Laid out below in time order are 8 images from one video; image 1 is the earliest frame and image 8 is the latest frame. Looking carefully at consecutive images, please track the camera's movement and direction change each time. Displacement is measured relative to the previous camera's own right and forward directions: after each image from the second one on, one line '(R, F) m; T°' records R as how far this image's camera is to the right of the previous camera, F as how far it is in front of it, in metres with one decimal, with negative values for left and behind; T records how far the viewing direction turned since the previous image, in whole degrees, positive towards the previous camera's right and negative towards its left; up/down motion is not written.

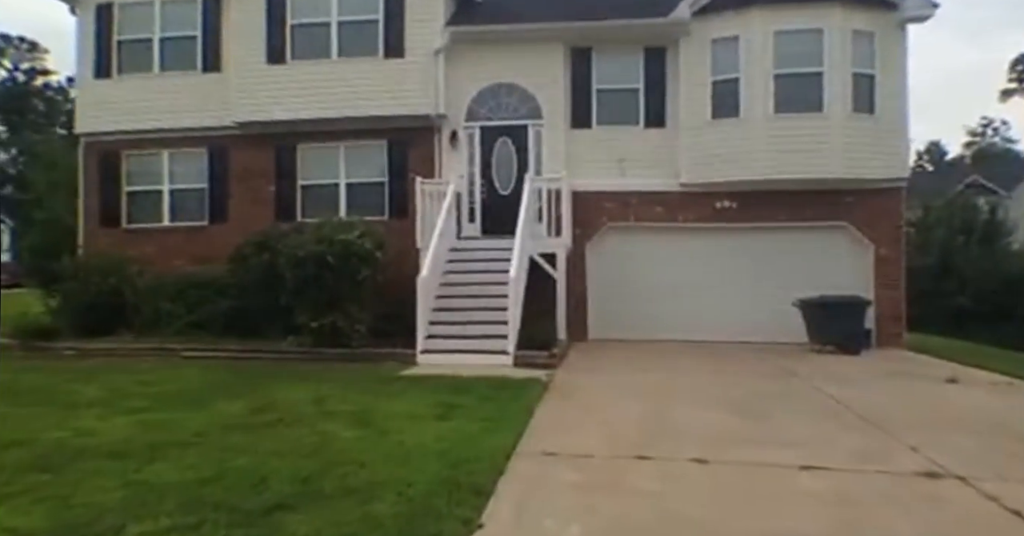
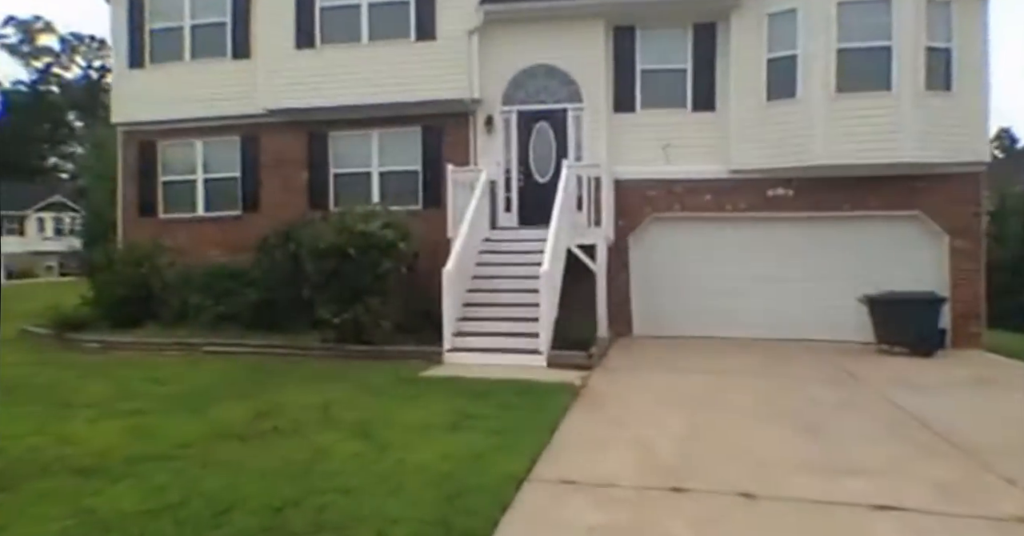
(+0.3, +0.9) m; -4°
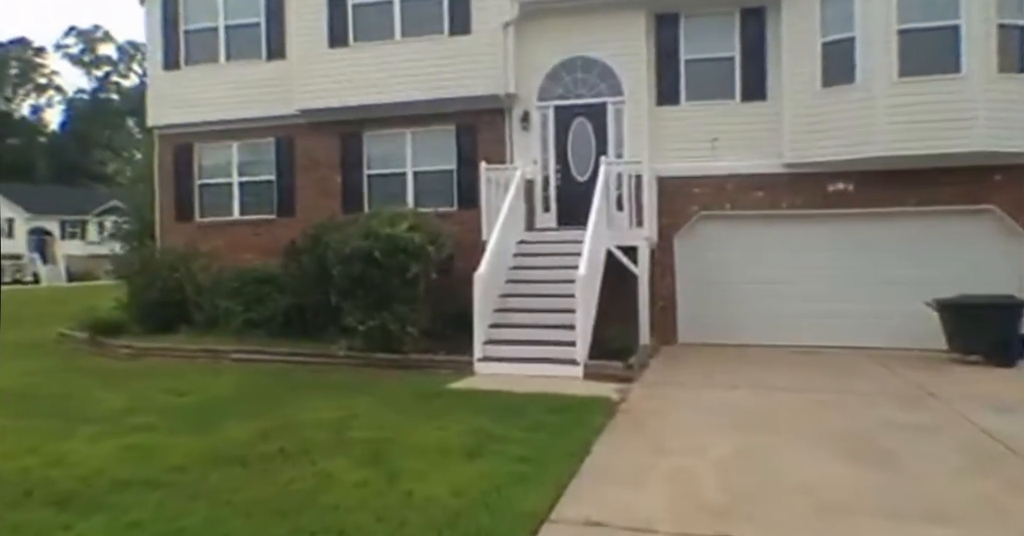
(+0.2, +0.7) m; -4°
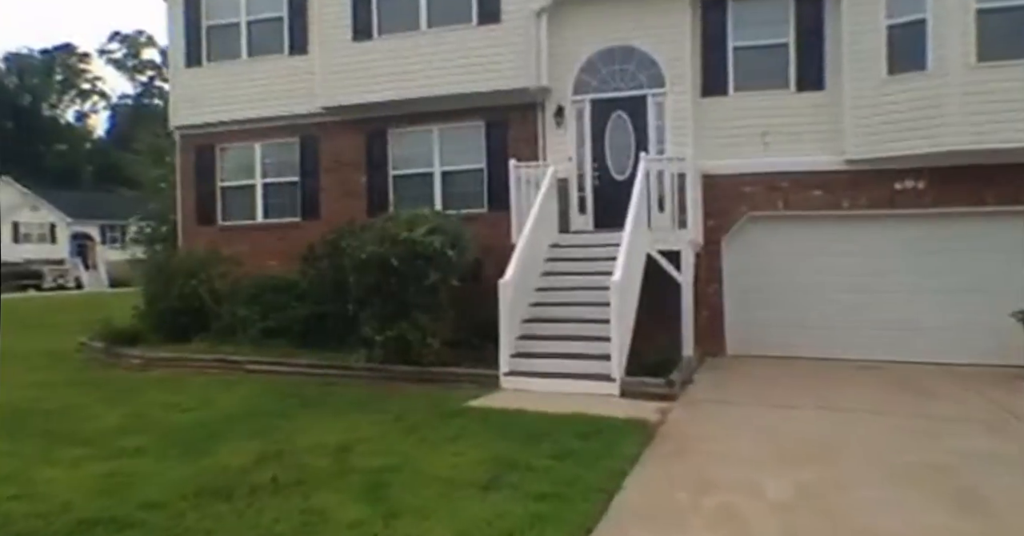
(+0.1, +0.9) m; -3°
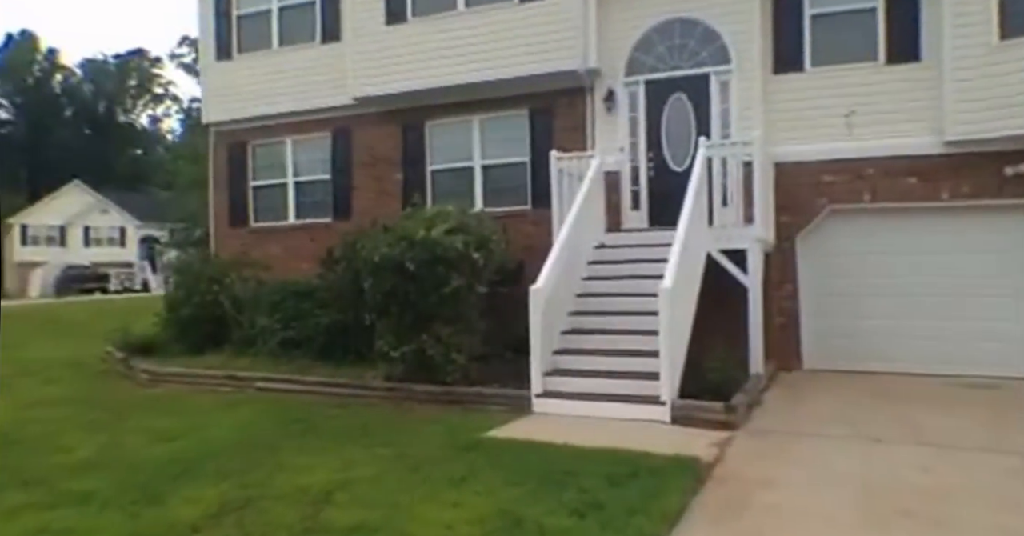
(+0.4, +1.4) m; -5°
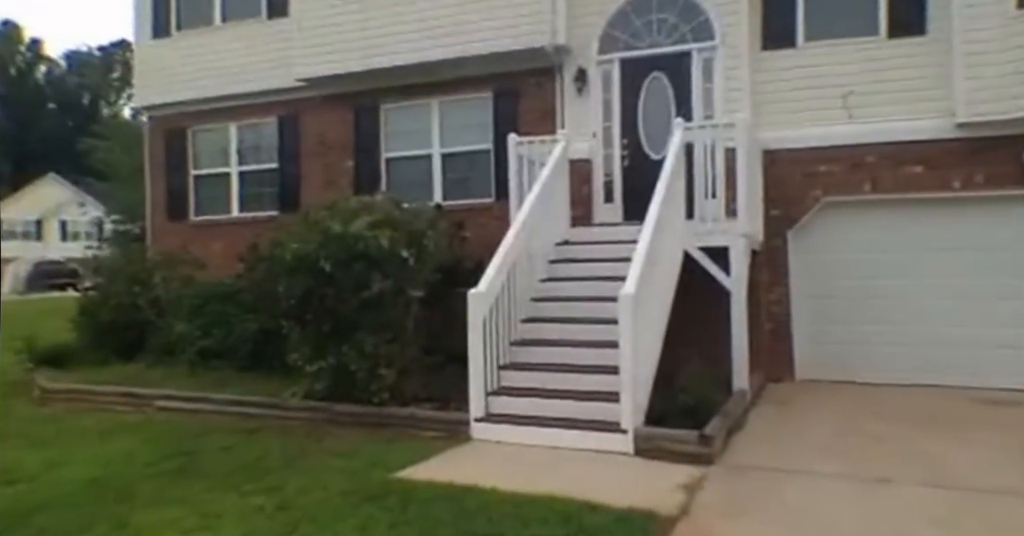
(+0.5, +1.3) m; 0°
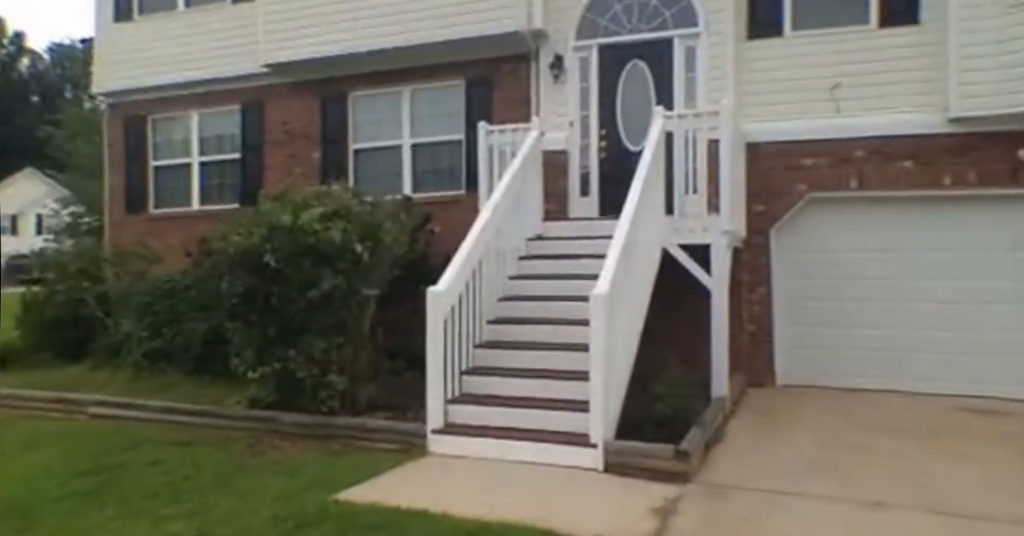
(+0.2, +0.6) m; +1°
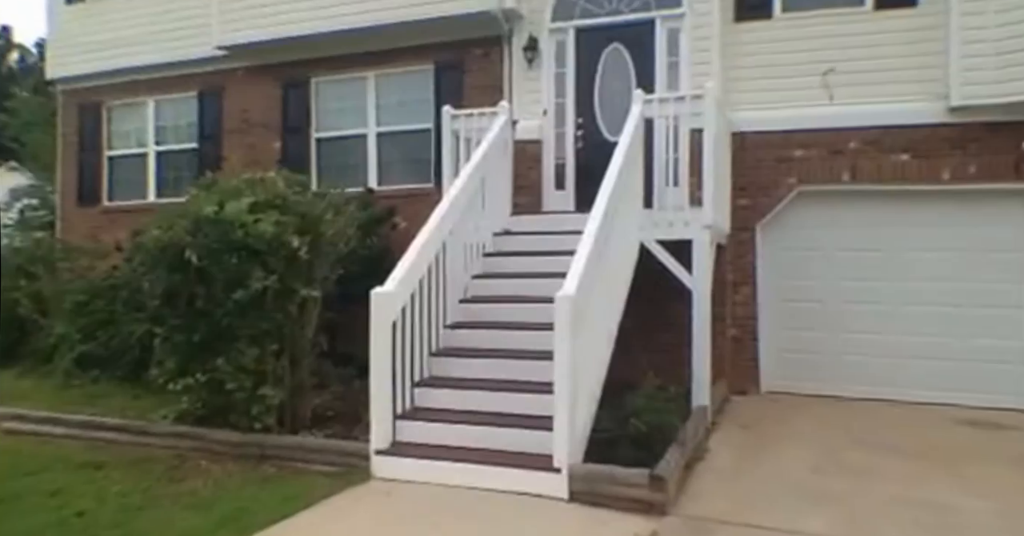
(+0.2, +0.7) m; +1°
